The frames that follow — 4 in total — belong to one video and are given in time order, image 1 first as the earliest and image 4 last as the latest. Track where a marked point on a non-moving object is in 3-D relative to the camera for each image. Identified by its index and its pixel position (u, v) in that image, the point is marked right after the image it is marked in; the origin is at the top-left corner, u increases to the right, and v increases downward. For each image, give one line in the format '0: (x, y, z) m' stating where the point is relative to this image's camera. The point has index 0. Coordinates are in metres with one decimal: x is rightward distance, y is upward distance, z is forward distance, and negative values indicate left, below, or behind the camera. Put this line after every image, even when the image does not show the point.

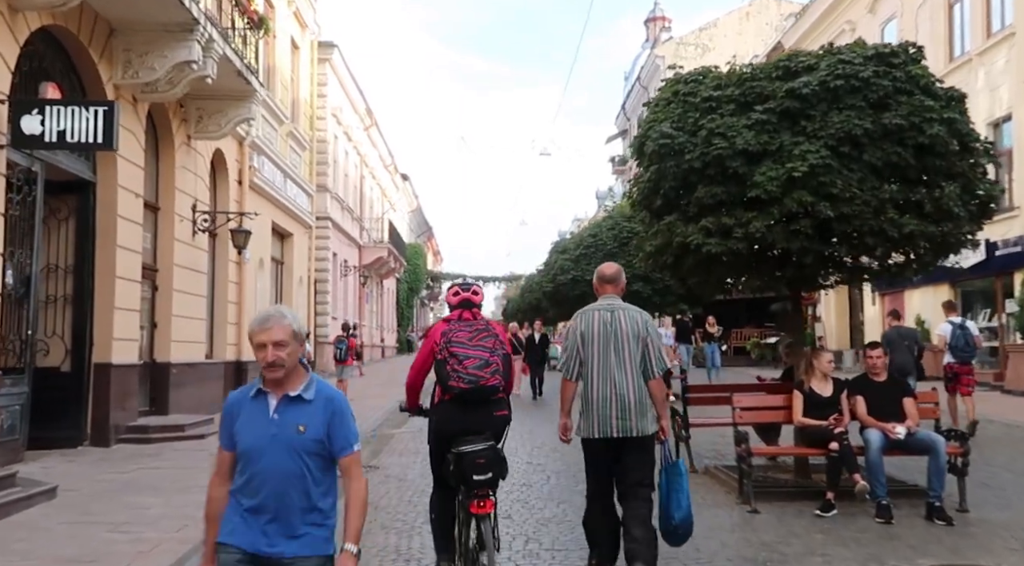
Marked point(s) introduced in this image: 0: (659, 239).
0: (+1.3, +0.4, +7.7) m
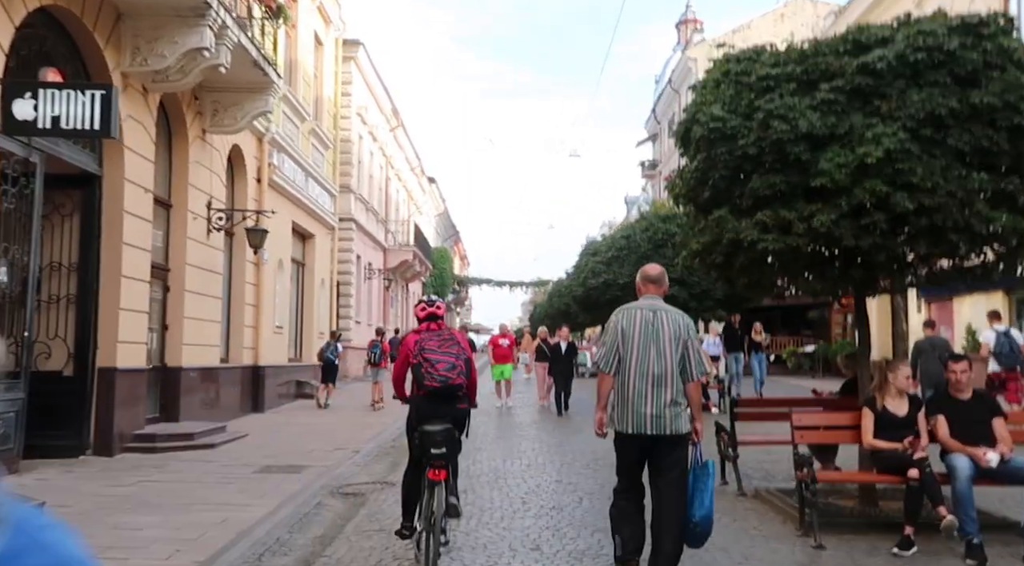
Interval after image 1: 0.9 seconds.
0: (+1.5, +0.4, +6.9) m
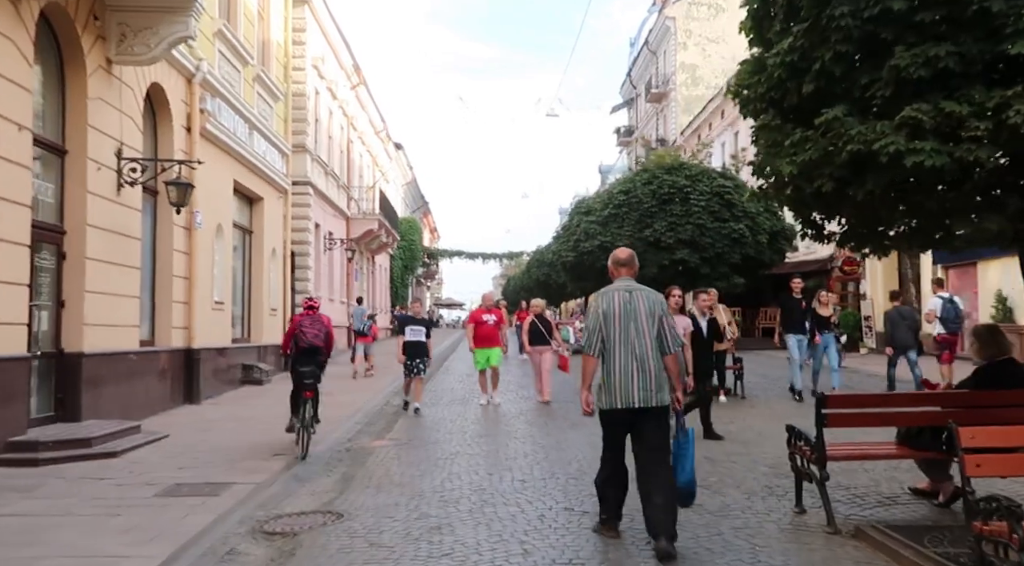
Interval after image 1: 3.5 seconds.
0: (+1.5, +0.7, +4.5) m
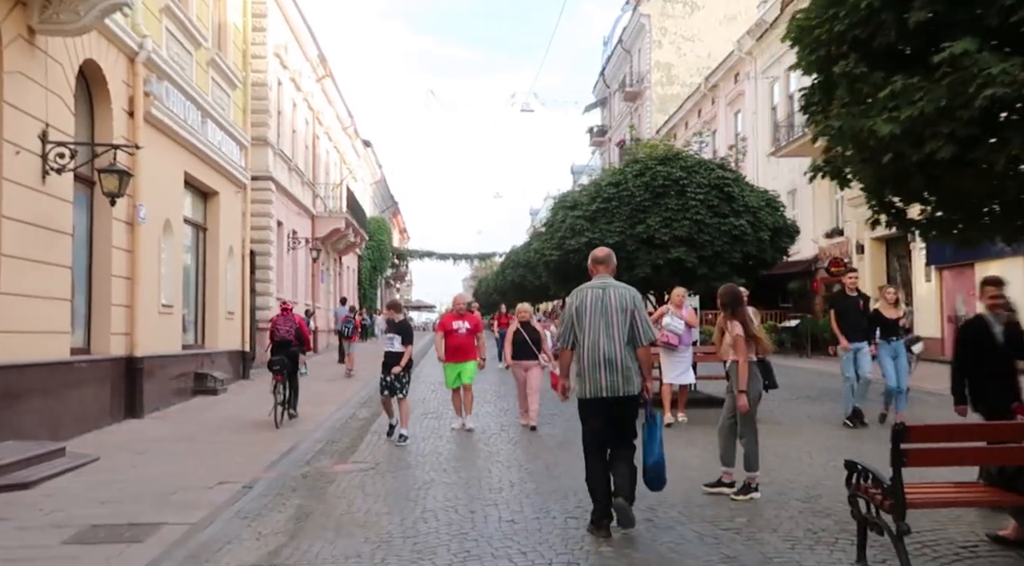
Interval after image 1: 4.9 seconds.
0: (+1.5, +0.7, +3.3) m
